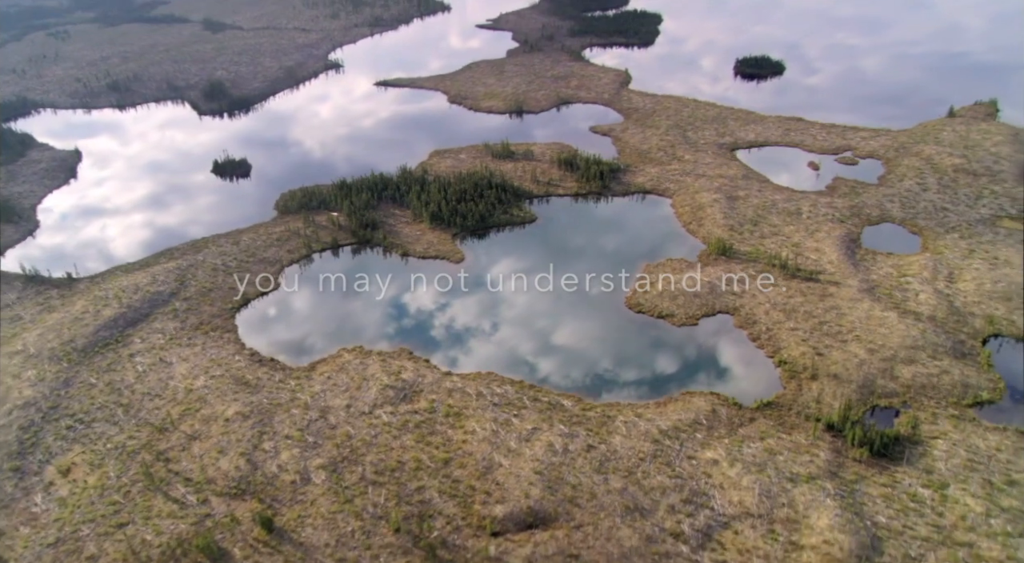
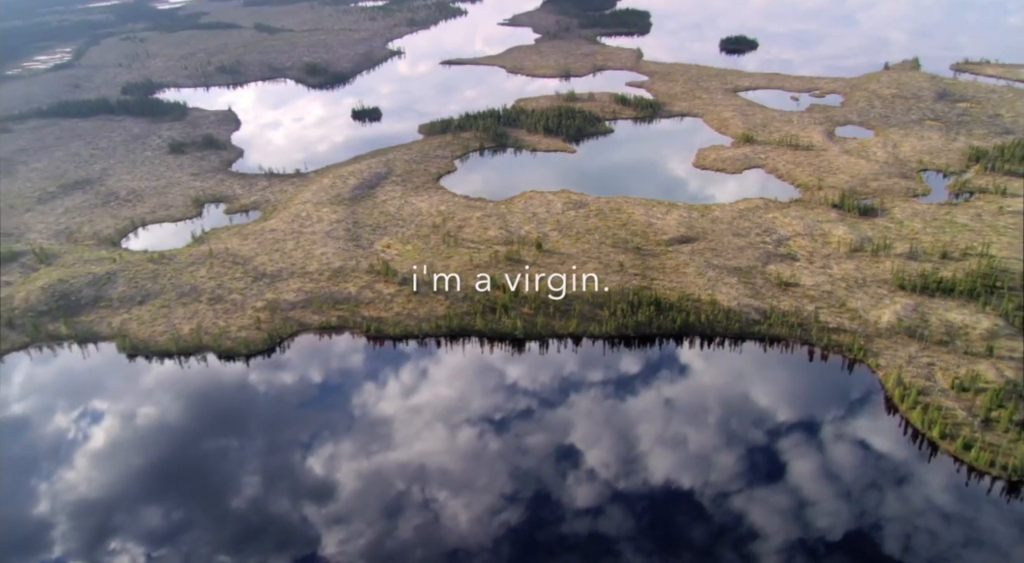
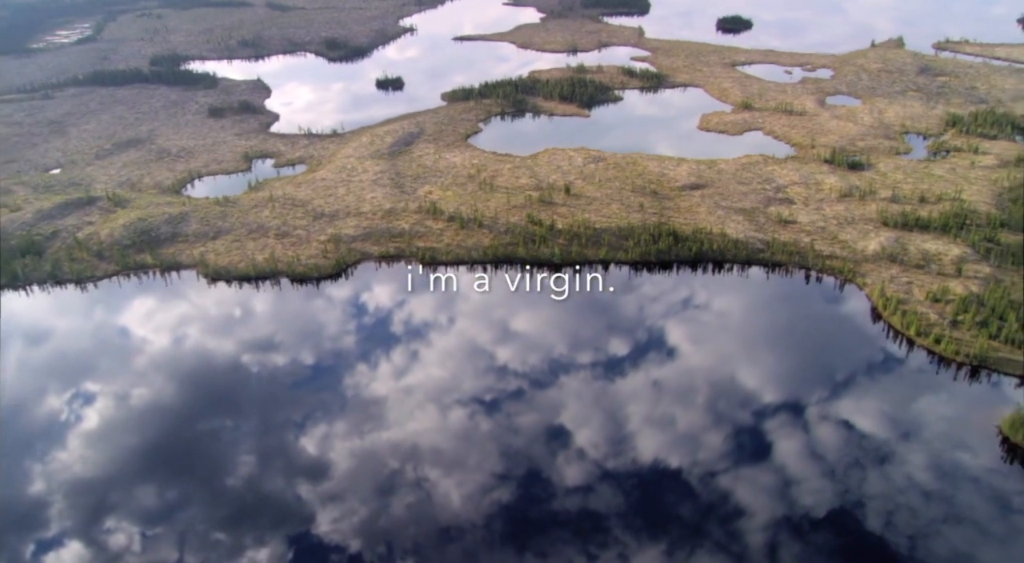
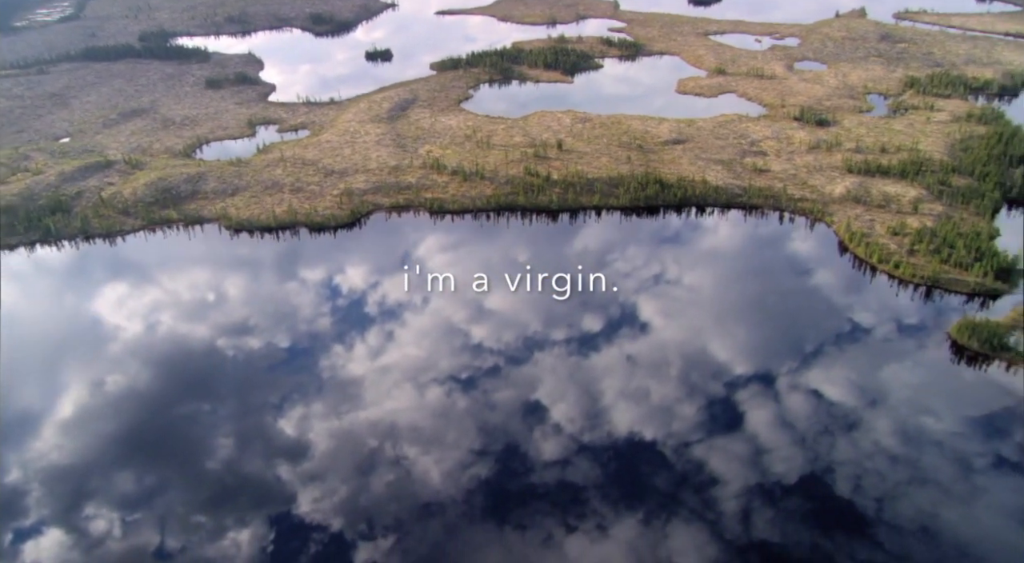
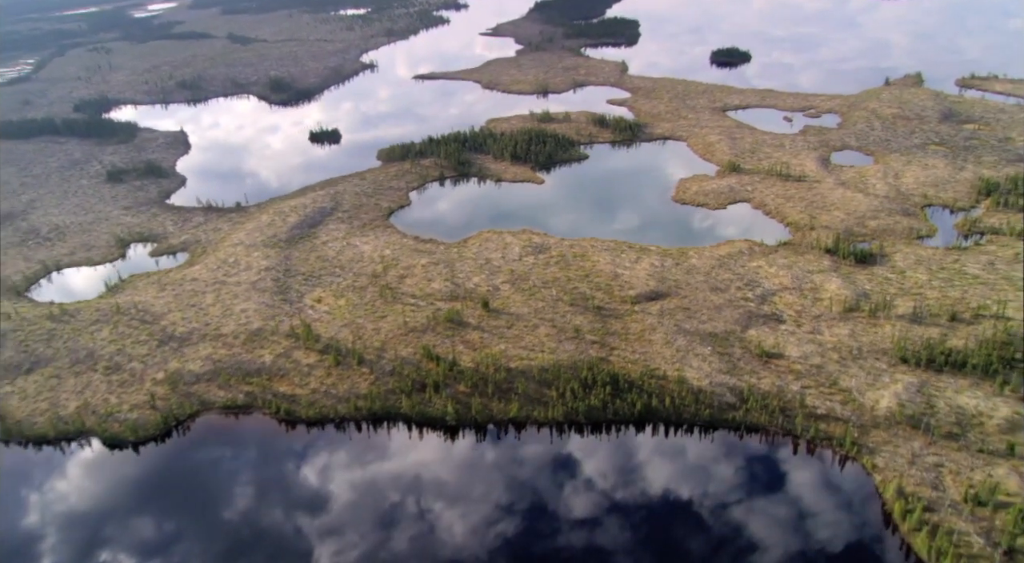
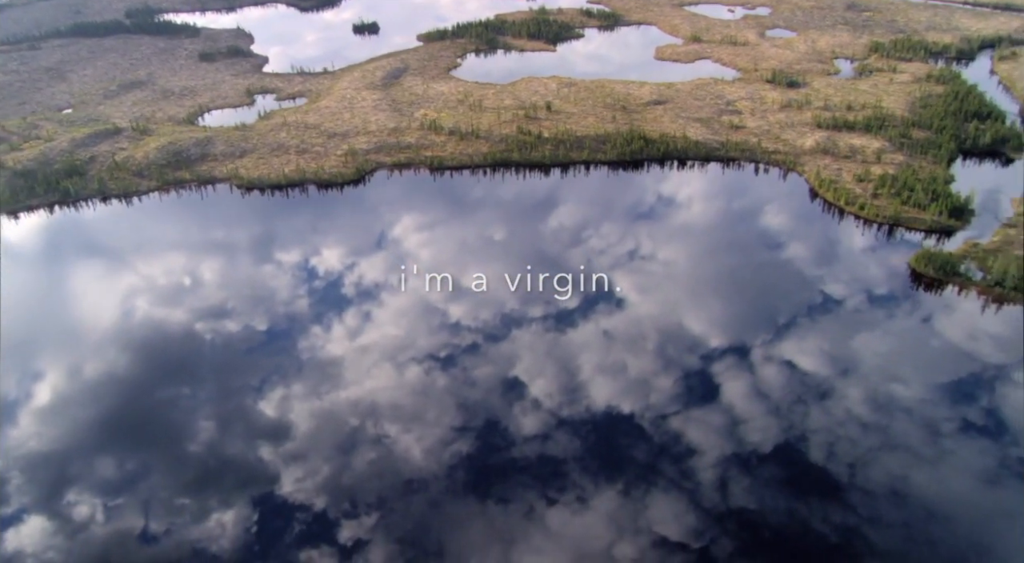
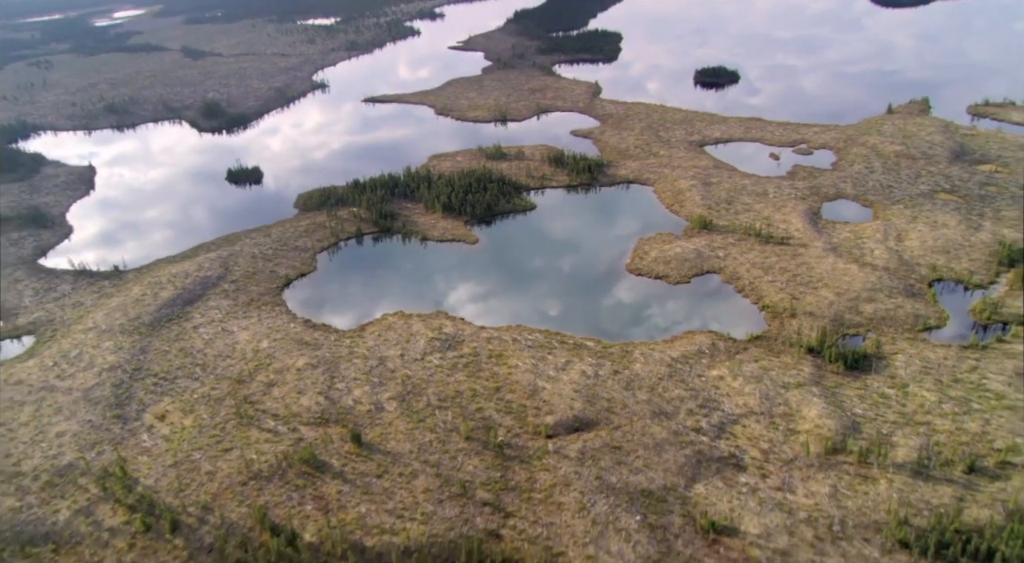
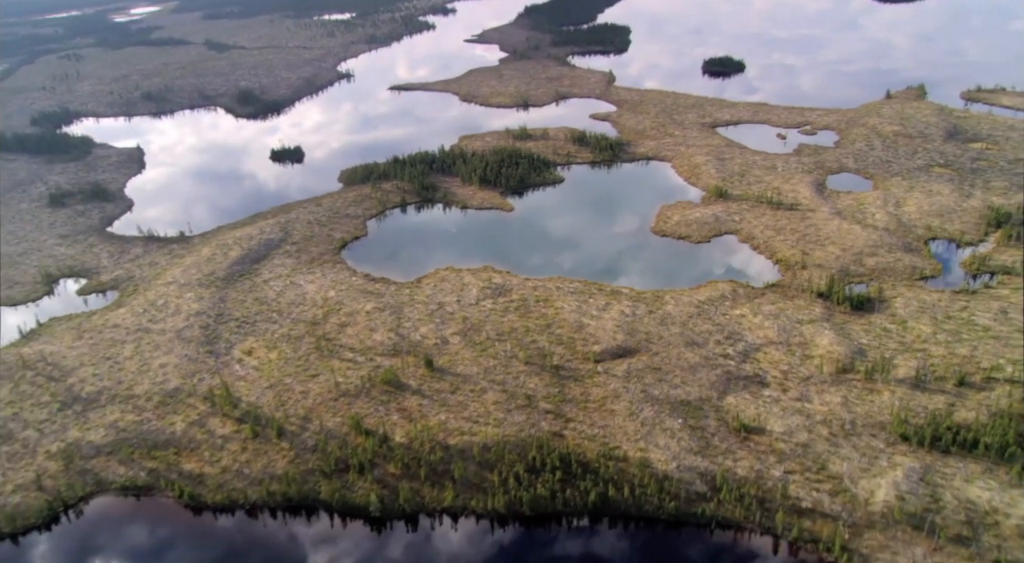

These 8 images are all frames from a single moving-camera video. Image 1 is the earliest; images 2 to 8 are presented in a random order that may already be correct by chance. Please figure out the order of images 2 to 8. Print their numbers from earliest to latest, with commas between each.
7, 8, 5, 2, 3, 4, 6
